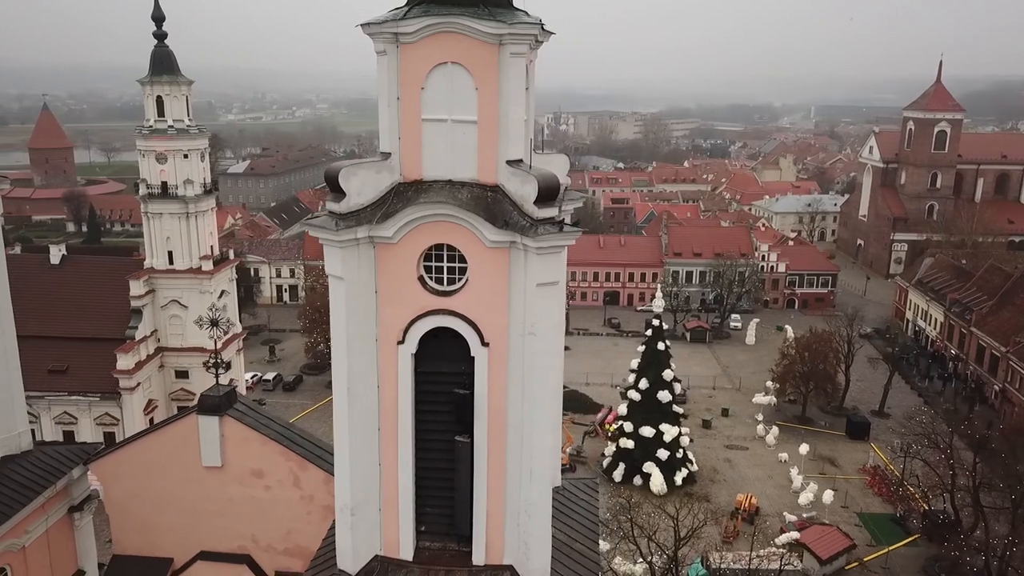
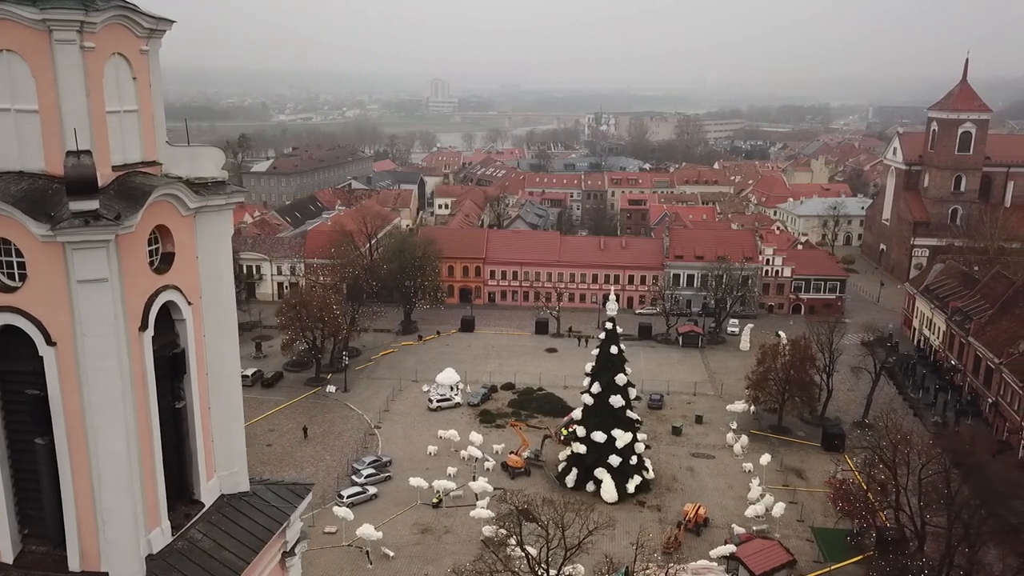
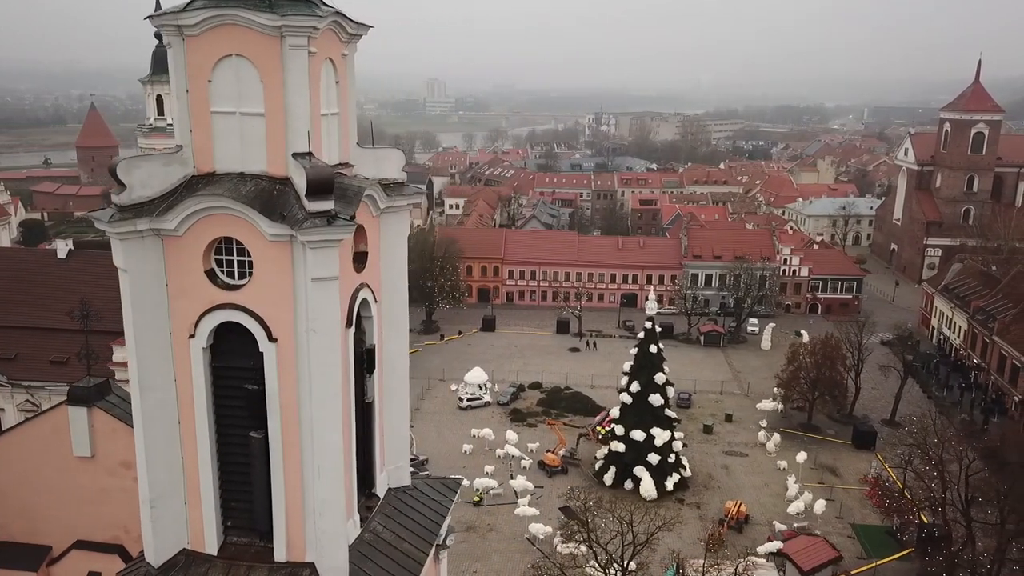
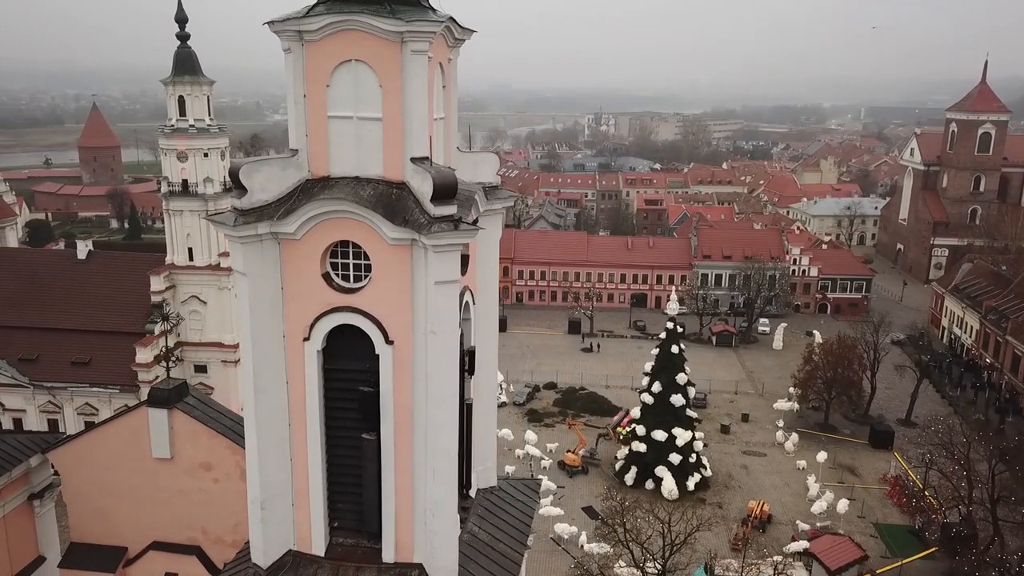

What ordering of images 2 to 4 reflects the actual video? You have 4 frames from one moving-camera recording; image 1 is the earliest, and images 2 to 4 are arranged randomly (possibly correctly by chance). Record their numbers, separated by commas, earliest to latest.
4, 3, 2
